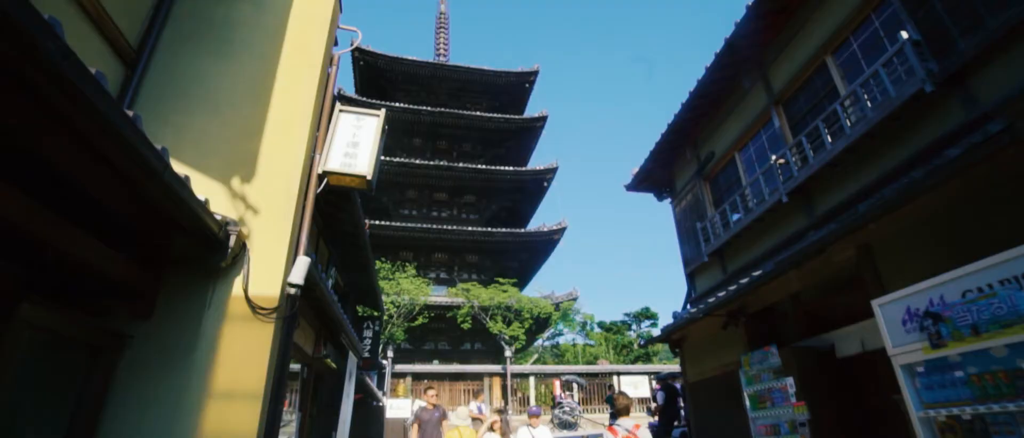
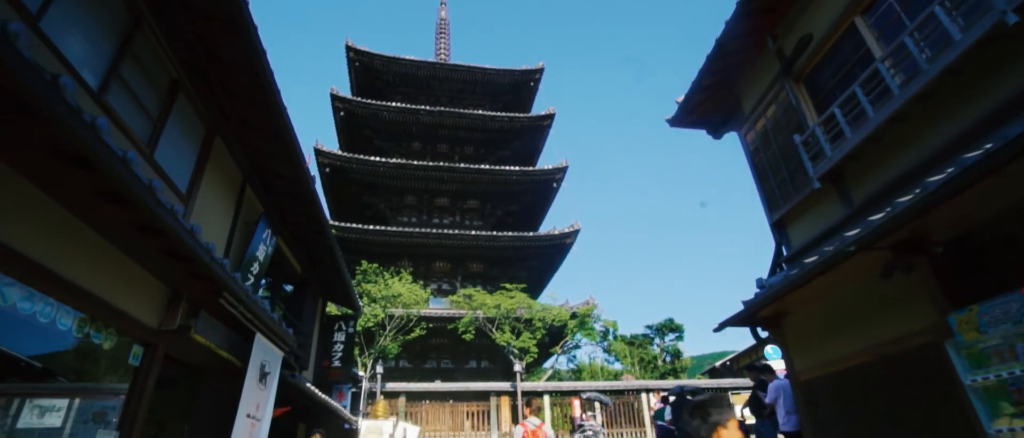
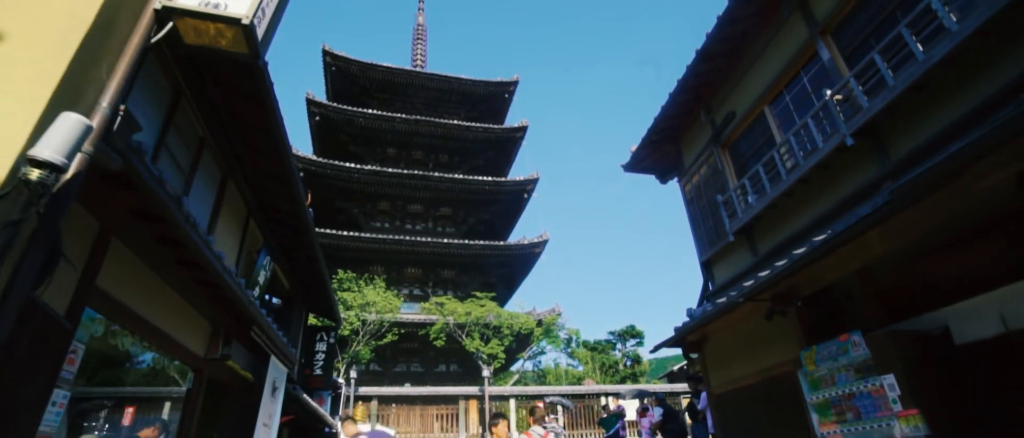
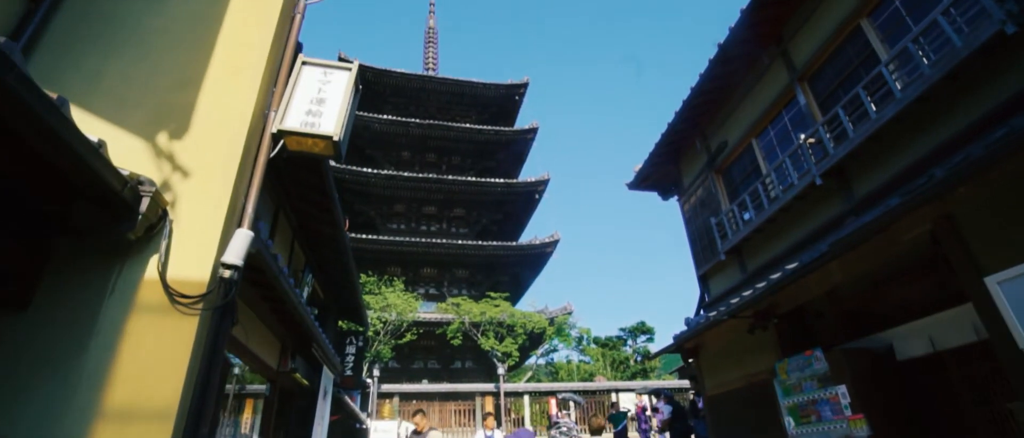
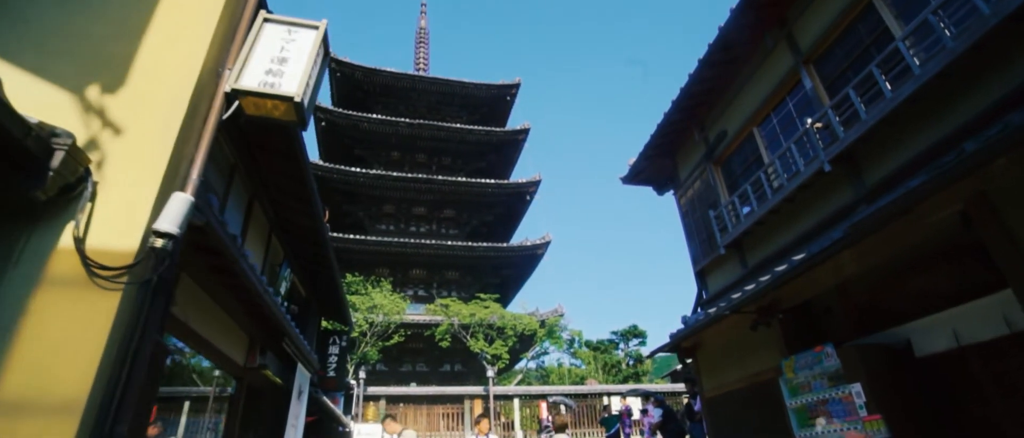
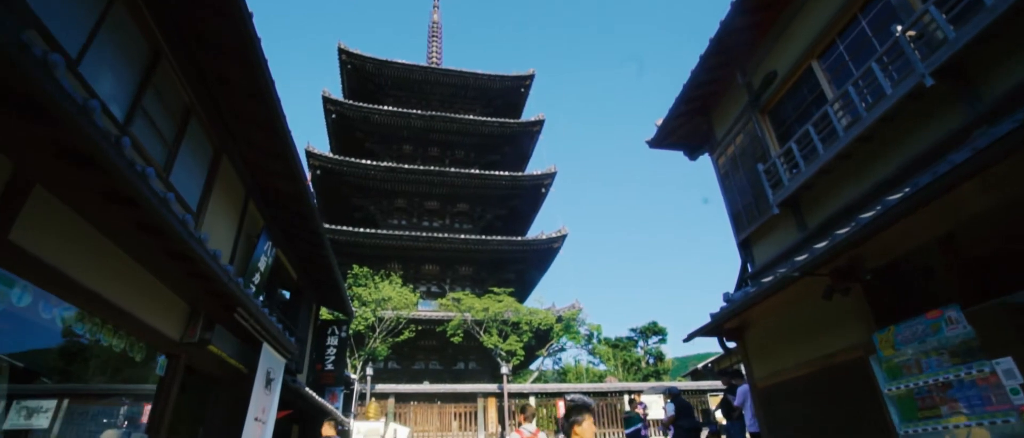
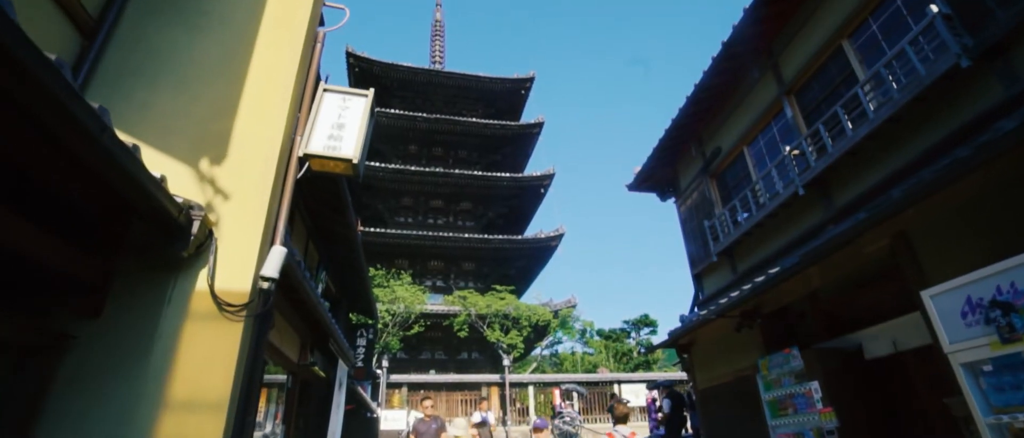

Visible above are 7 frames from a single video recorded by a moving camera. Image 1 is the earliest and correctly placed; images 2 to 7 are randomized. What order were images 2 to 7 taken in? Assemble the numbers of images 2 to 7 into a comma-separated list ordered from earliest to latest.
7, 4, 5, 3, 6, 2
